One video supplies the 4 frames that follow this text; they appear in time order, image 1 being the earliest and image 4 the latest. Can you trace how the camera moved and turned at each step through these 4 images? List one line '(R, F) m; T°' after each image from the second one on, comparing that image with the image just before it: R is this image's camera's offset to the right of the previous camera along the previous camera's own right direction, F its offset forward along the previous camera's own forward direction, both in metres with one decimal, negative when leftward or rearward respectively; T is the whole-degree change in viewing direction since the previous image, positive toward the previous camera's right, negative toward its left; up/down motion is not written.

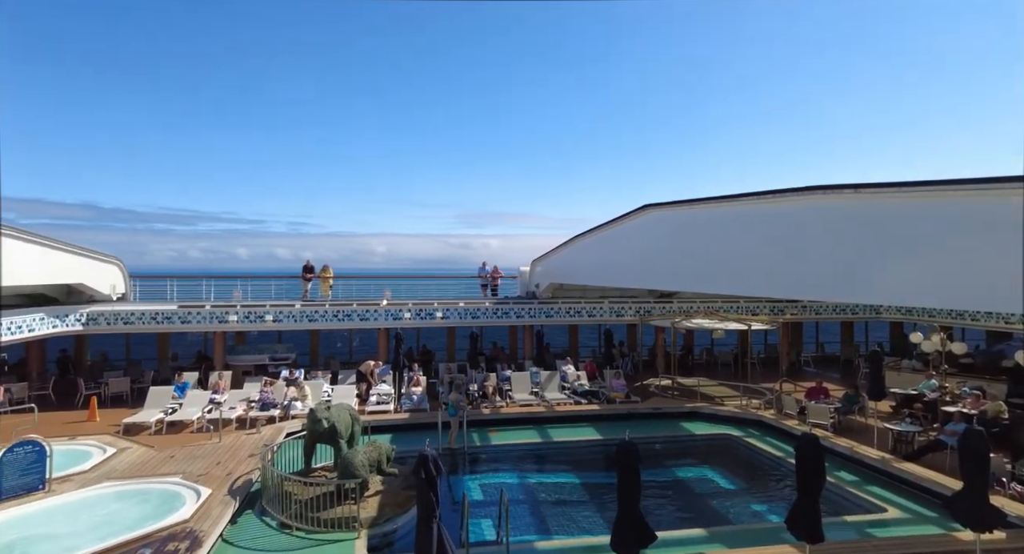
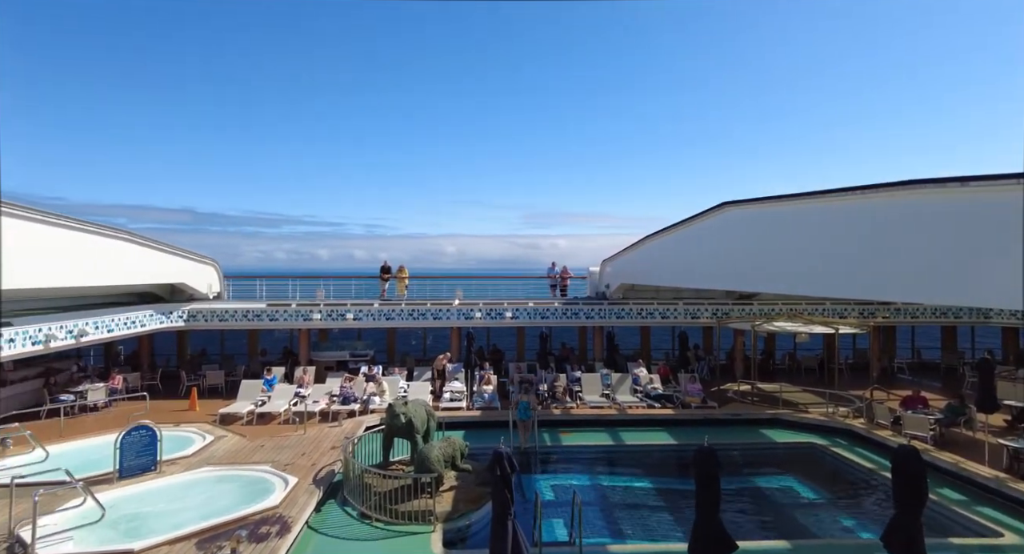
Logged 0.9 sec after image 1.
(-0.3, 0.0) m; -6°
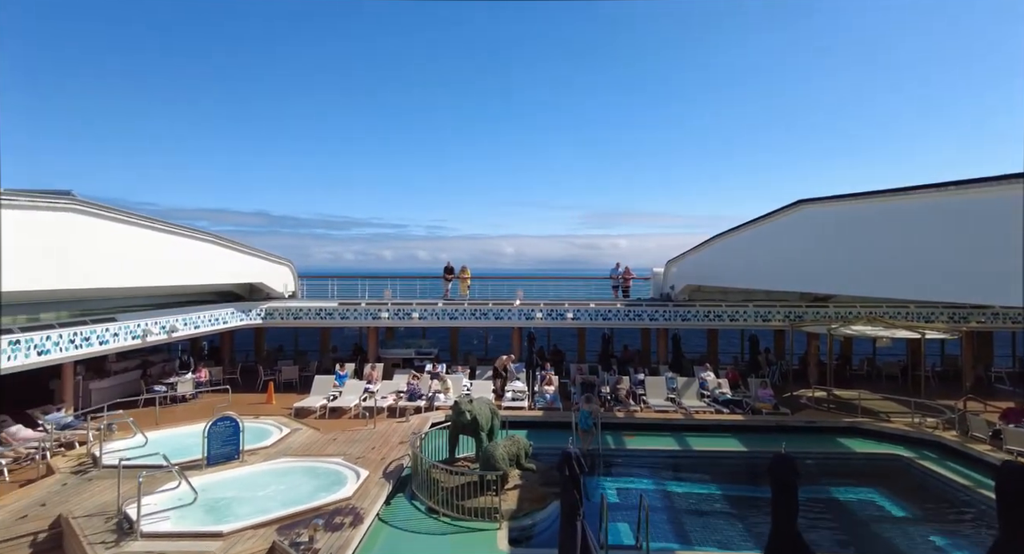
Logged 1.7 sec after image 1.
(-0.4, -0.1) m; -5°
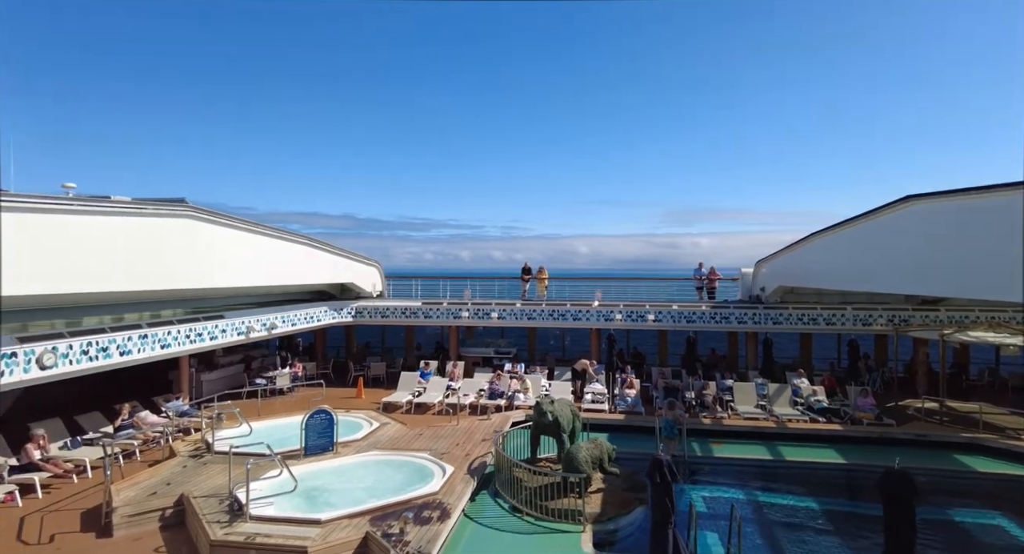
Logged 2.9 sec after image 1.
(-0.5, 0.0) m; -7°
